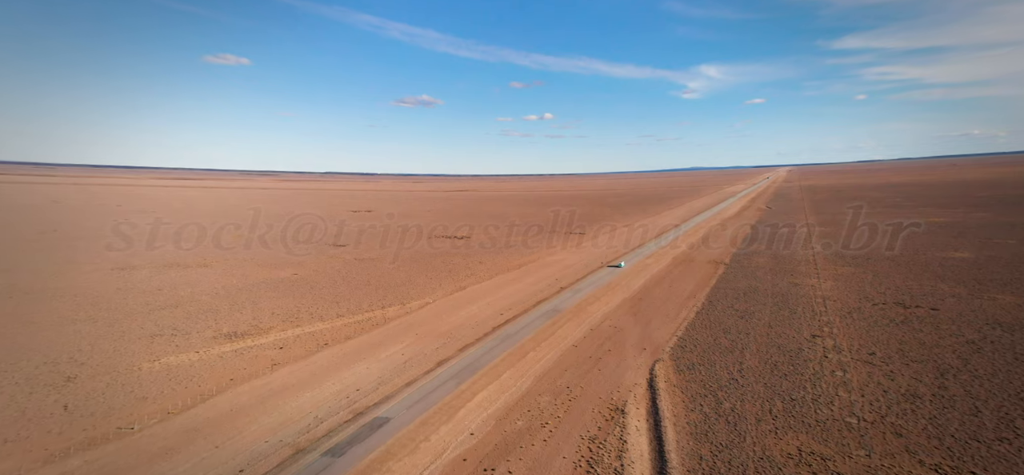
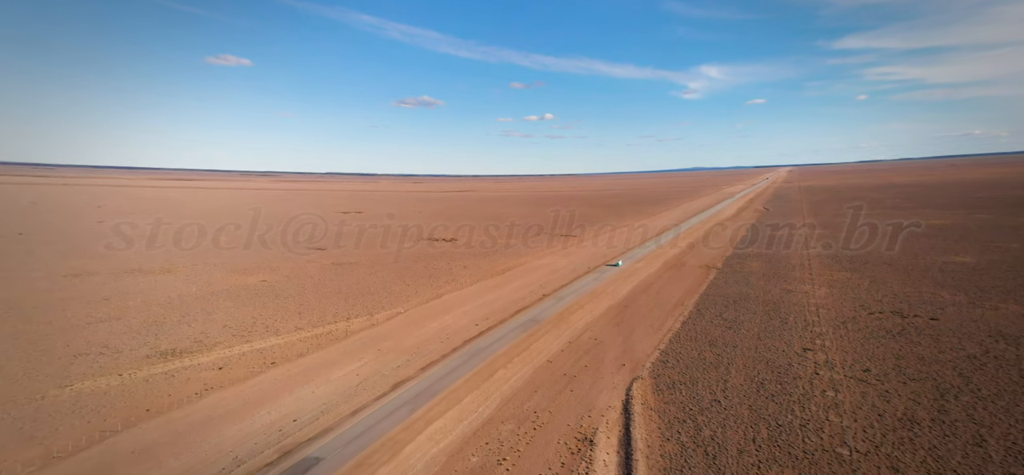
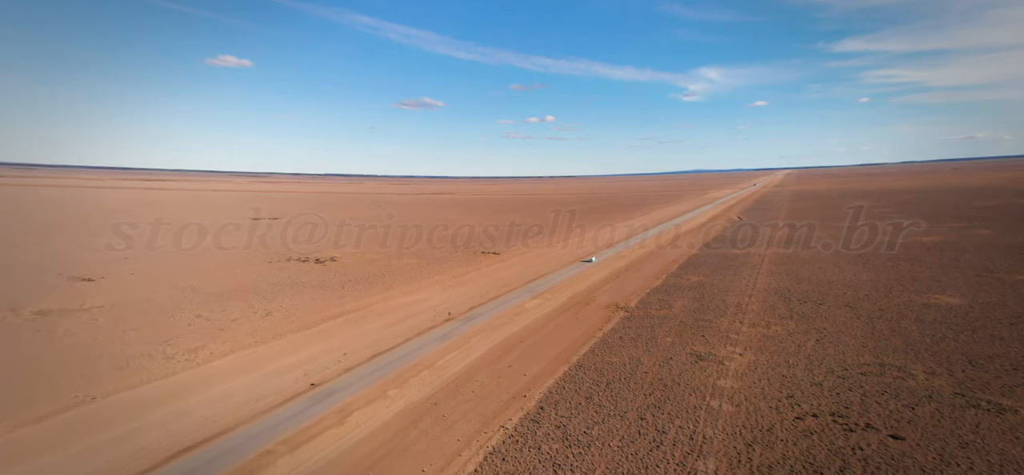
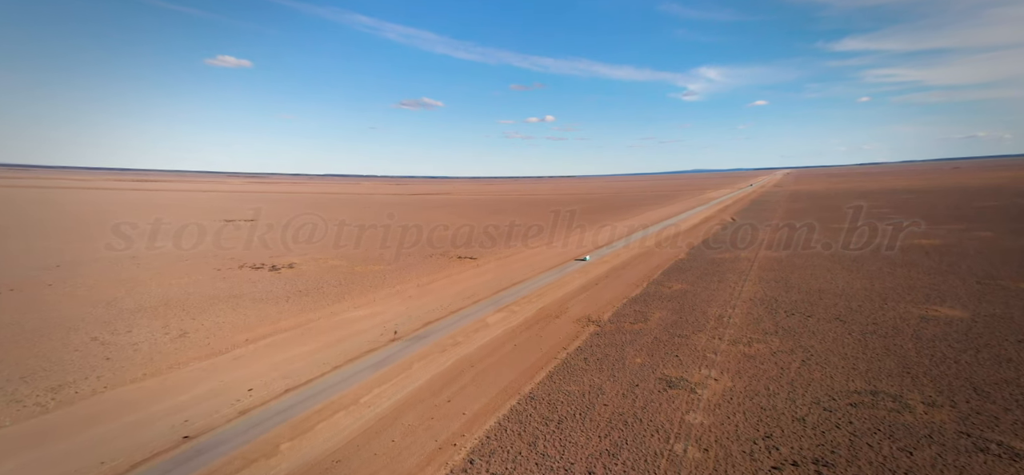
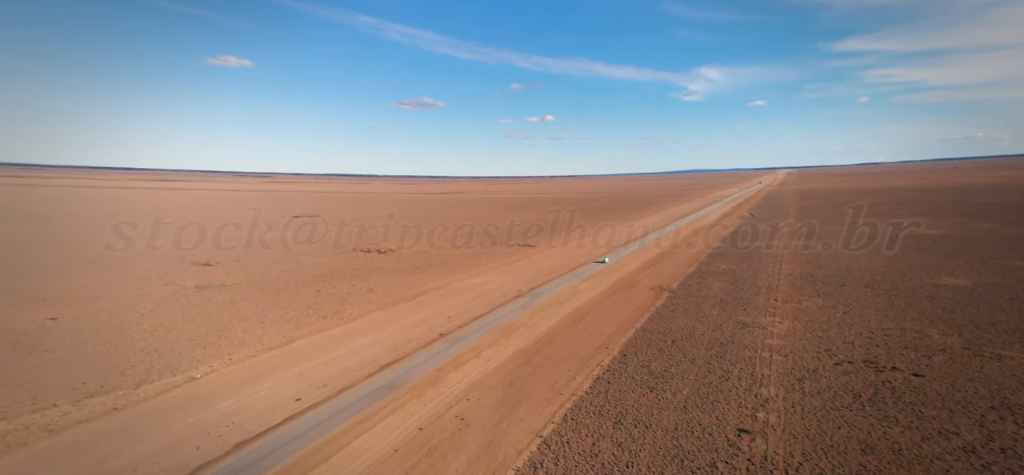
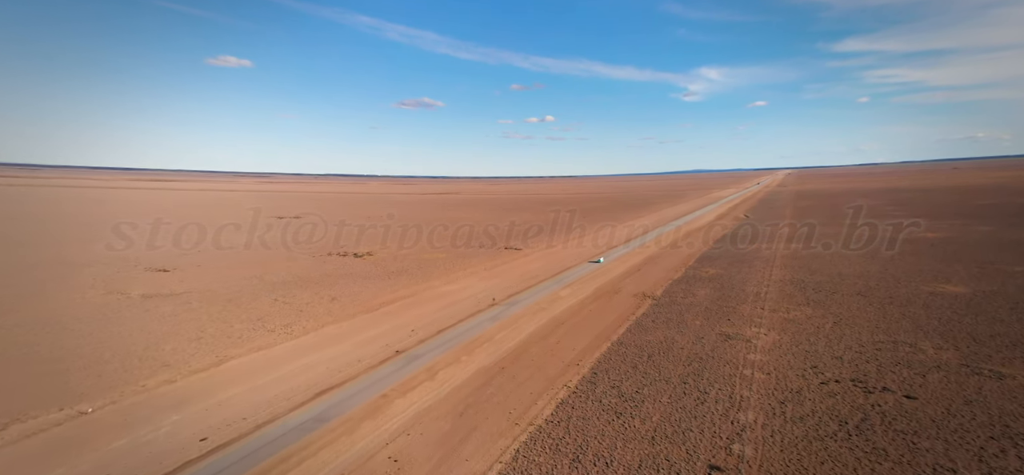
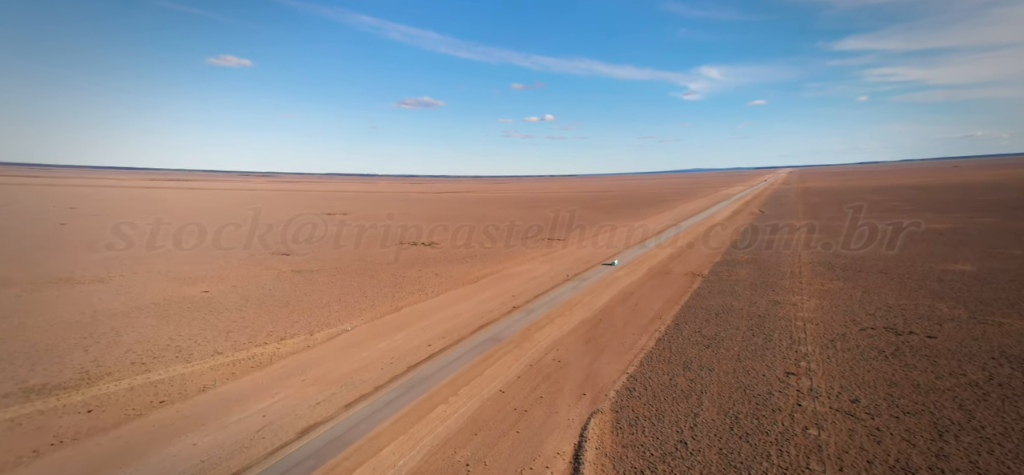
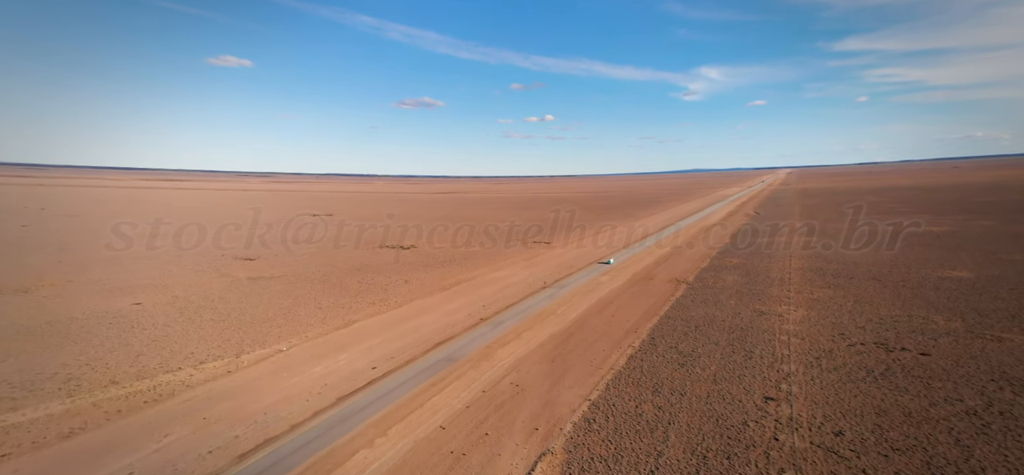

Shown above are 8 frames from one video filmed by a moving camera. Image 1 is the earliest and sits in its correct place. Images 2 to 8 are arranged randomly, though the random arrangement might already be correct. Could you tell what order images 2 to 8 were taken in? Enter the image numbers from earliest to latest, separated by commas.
2, 7, 8, 5, 6, 3, 4
